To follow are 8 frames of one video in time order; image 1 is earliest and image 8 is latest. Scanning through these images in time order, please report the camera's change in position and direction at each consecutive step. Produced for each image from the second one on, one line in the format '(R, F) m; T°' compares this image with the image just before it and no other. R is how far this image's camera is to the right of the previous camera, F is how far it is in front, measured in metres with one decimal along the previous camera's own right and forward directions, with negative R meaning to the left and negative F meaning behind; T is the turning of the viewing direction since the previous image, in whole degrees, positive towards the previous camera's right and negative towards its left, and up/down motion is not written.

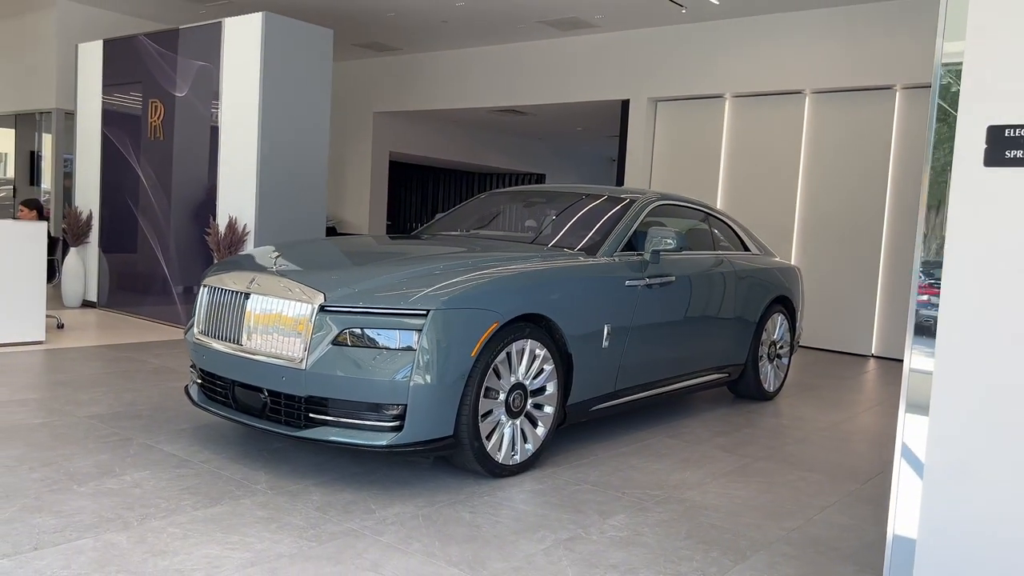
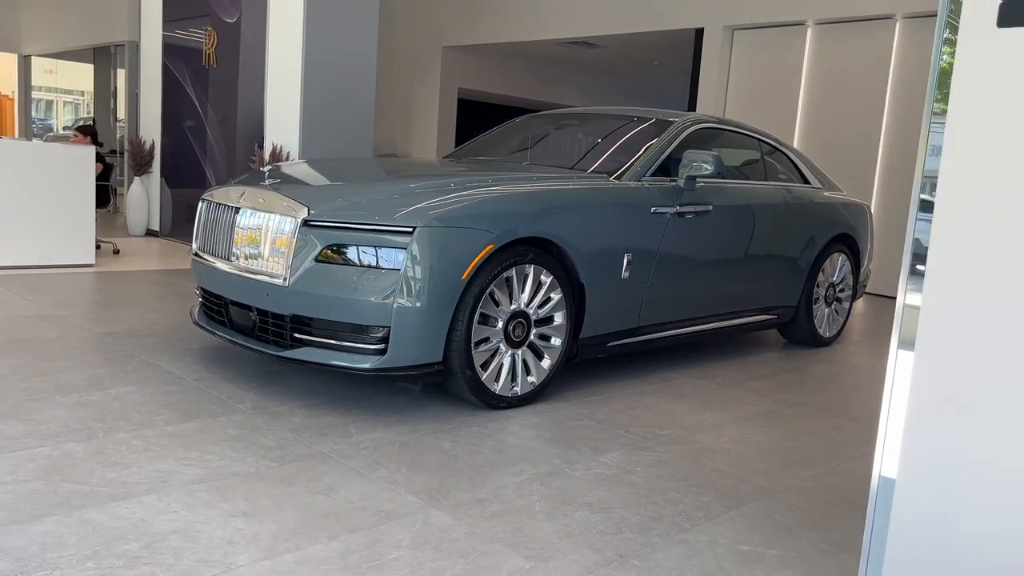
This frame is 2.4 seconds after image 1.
(+0.4, +0.3) m; -6°
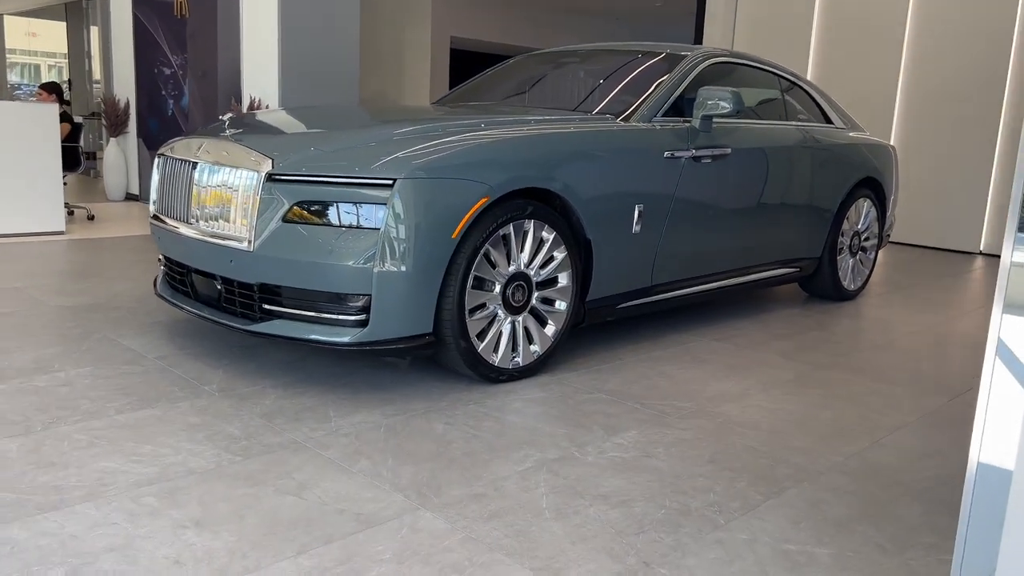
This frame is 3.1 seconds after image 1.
(0.0, +0.4) m; 0°
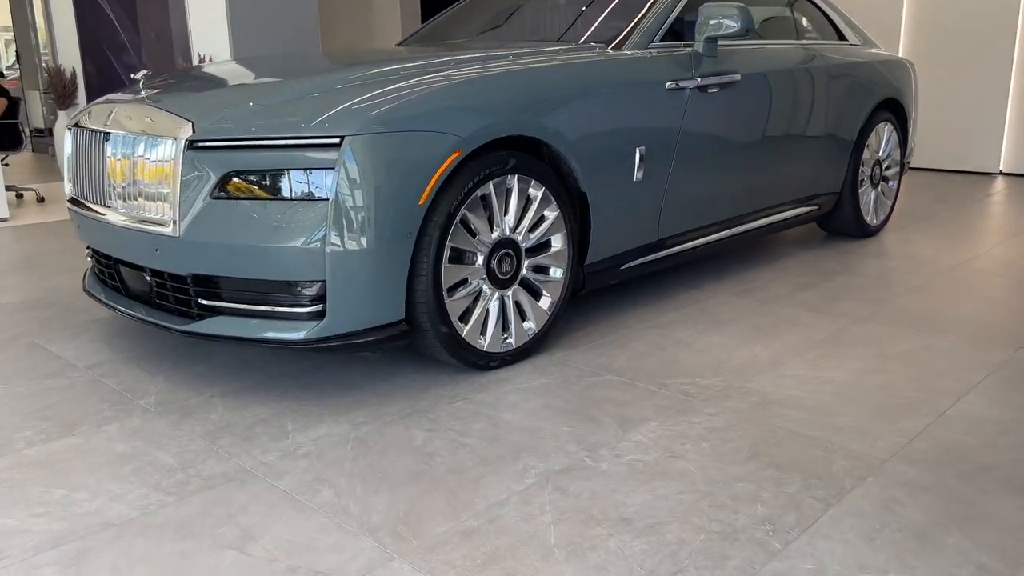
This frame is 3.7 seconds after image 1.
(0.0, +0.5) m; 0°
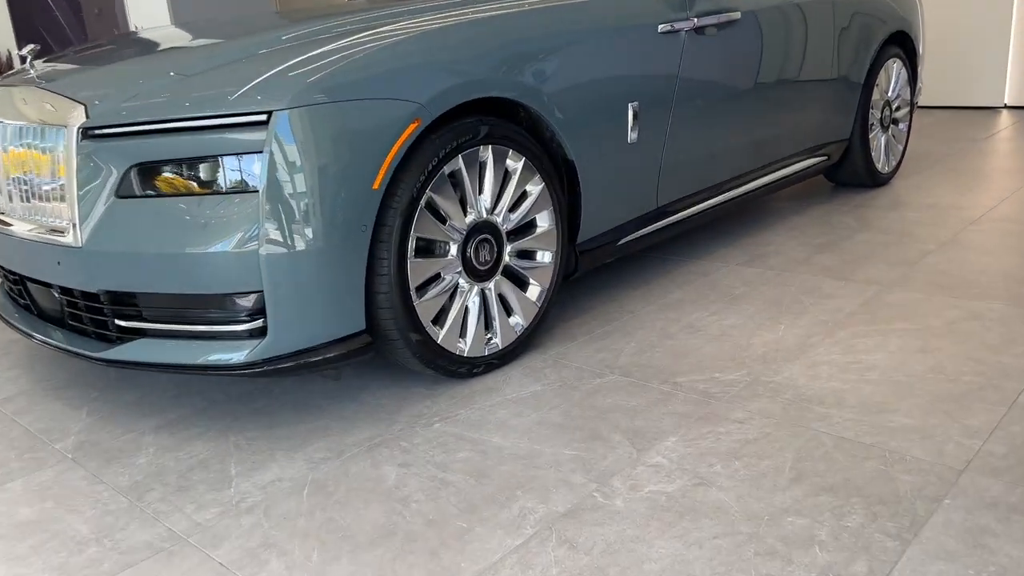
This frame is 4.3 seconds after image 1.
(0.0, +0.4) m; +1°
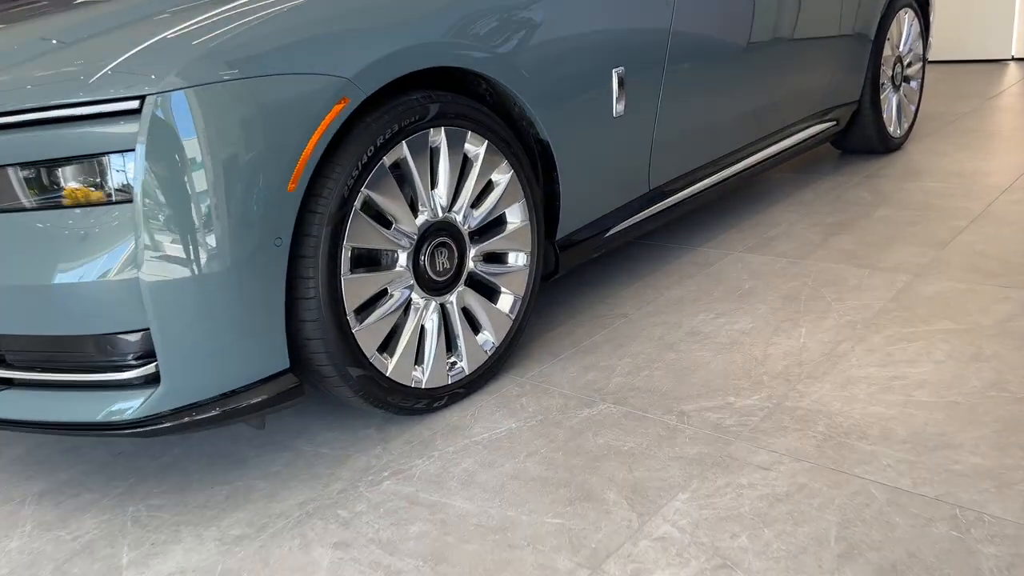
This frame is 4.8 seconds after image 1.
(+0.1, +0.4) m; +1°
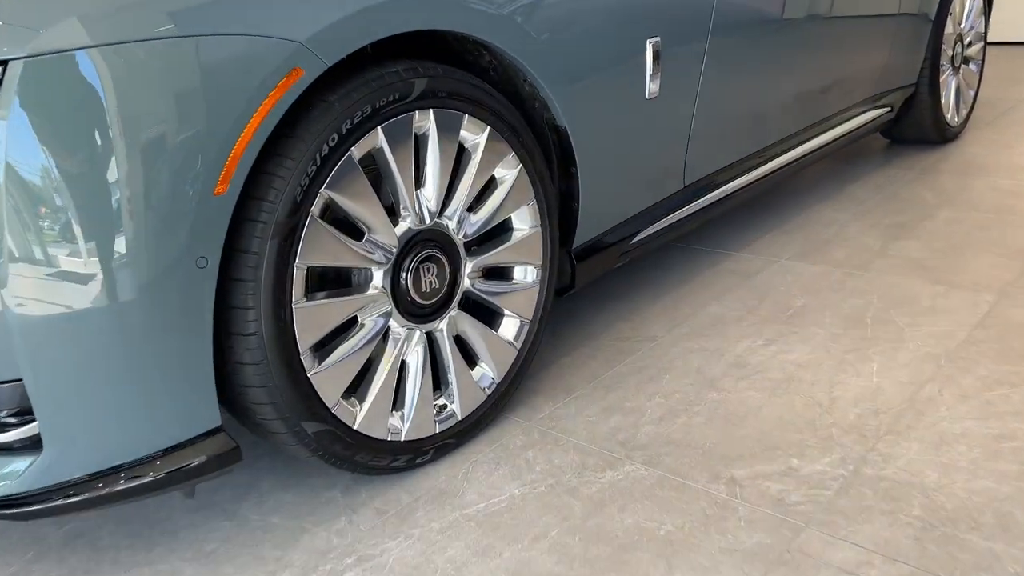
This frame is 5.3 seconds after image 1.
(0.0, +0.4) m; -1°
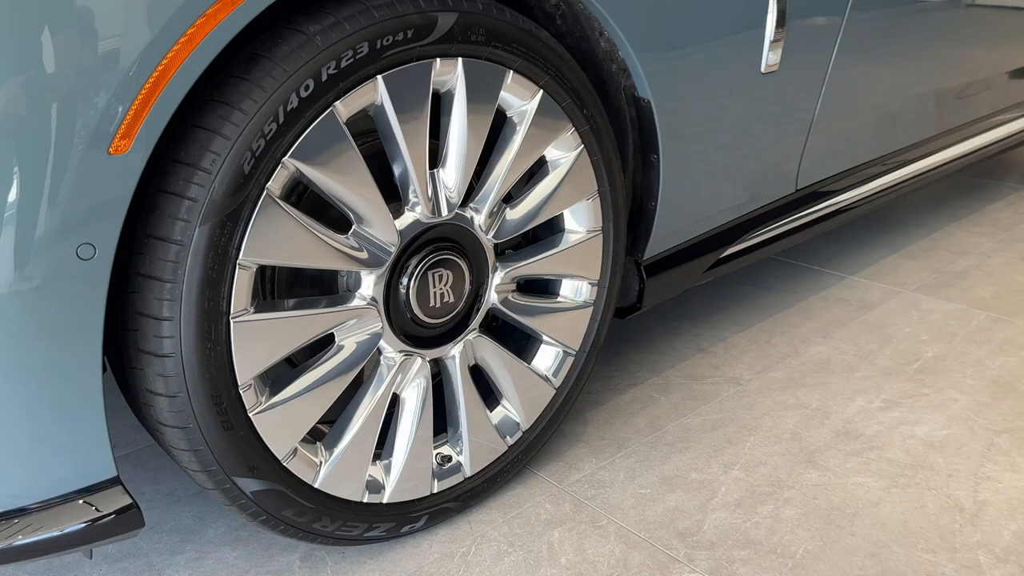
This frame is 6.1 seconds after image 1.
(0.0, +0.4) m; -5°
